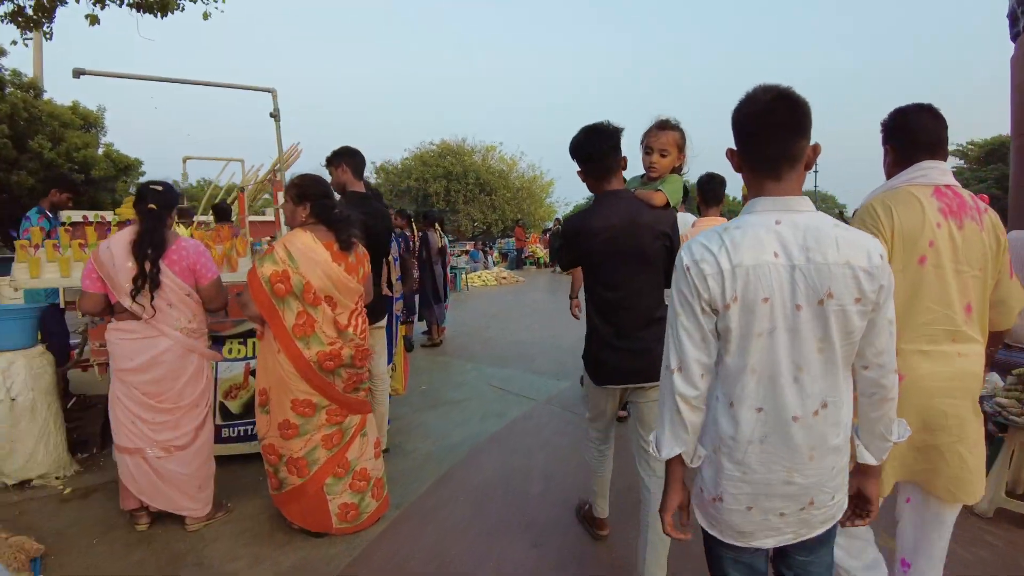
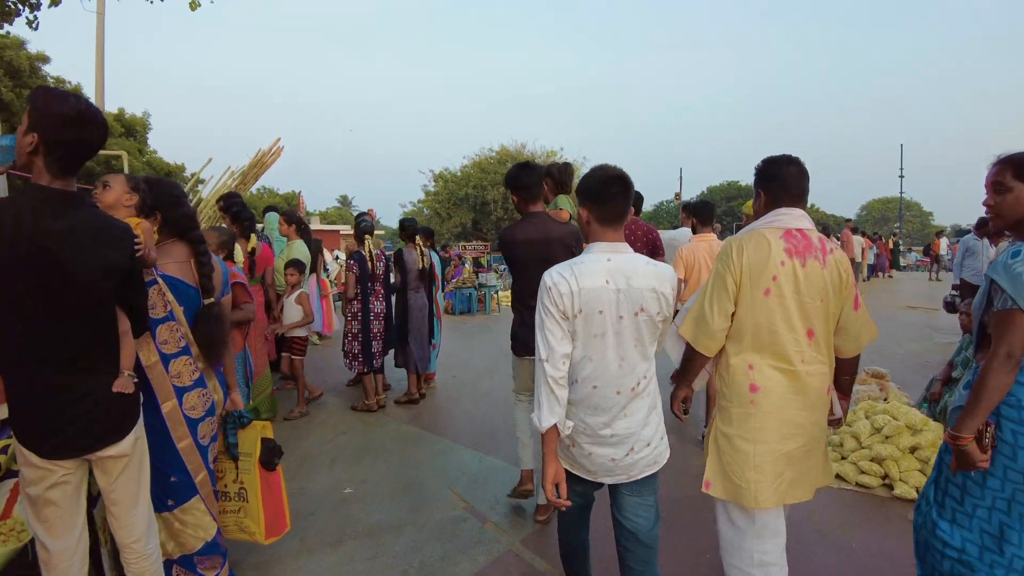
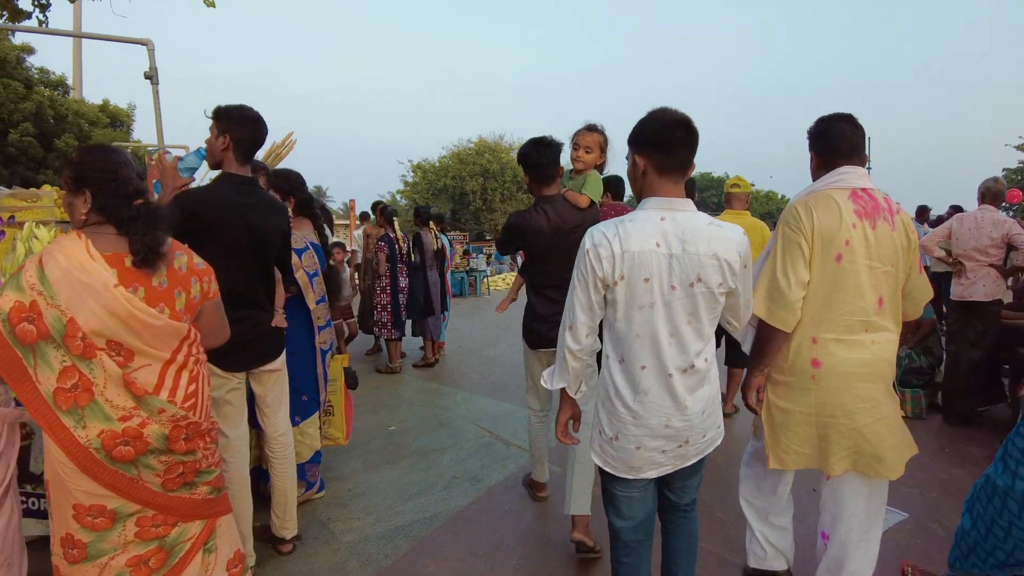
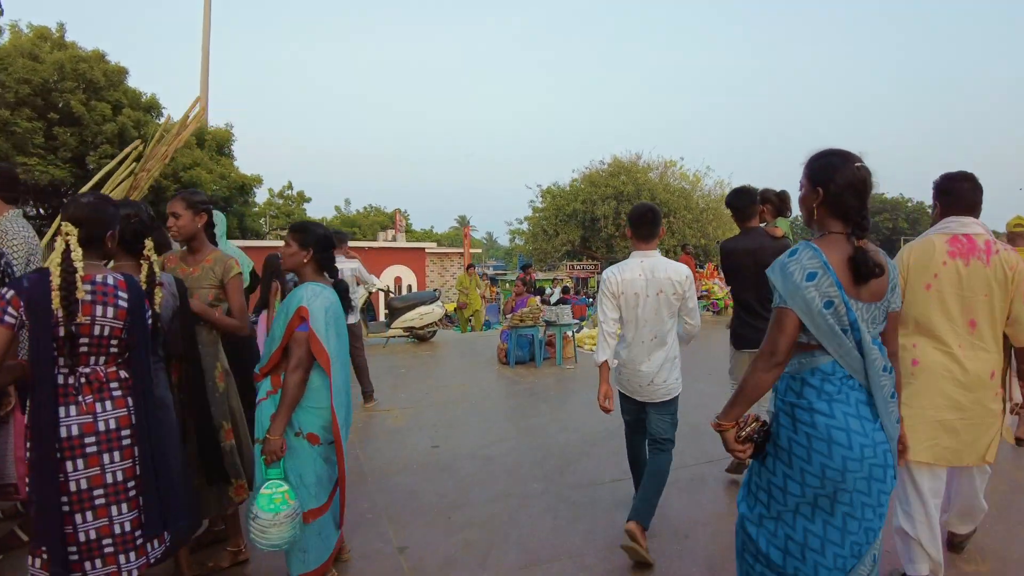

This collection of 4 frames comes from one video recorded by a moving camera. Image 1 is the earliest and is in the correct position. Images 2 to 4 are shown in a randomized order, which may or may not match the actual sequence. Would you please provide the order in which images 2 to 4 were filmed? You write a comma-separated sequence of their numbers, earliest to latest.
3, 2, 4
